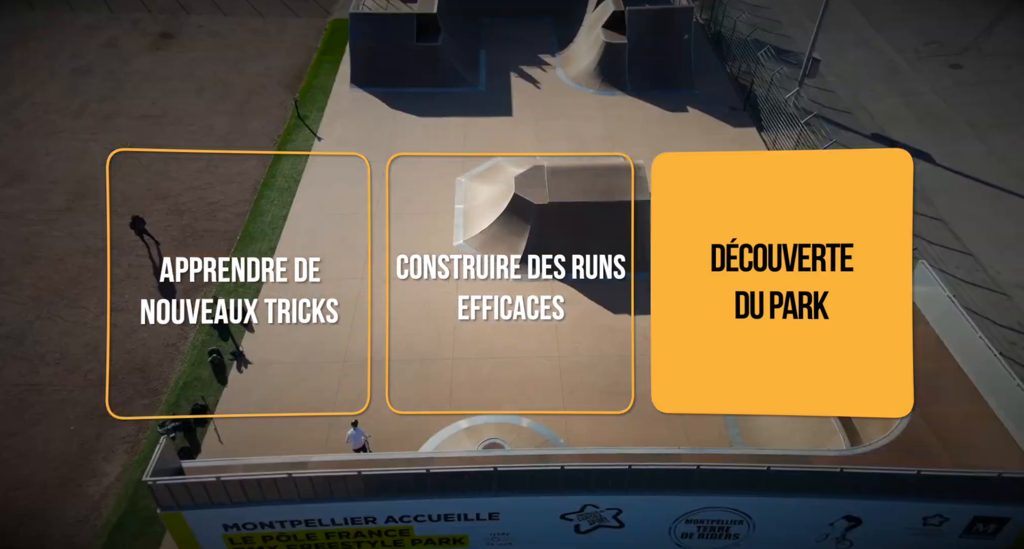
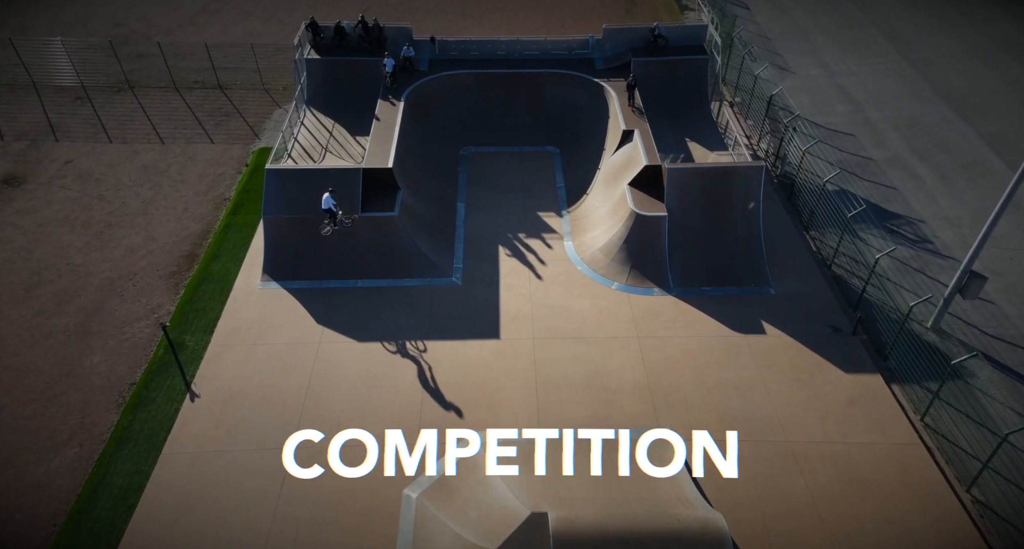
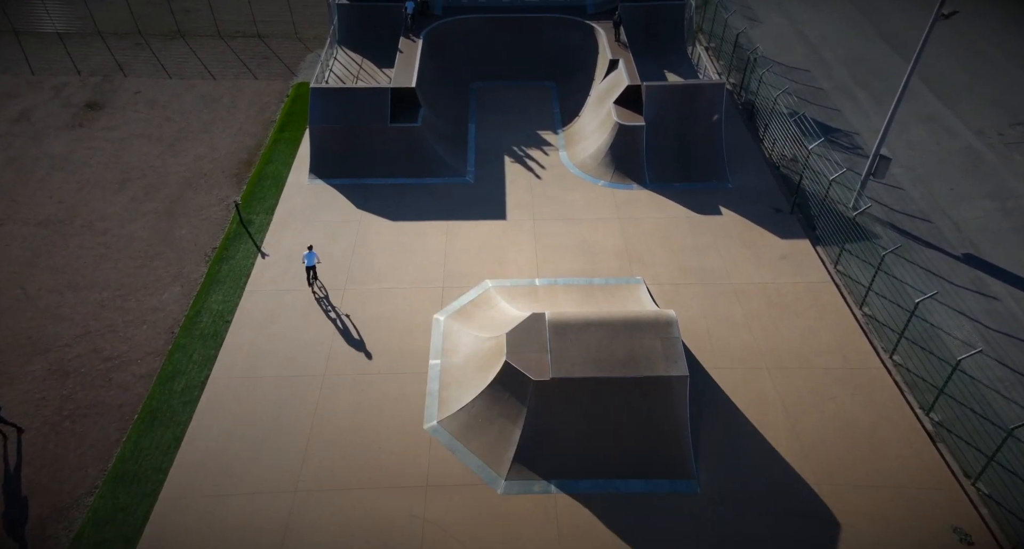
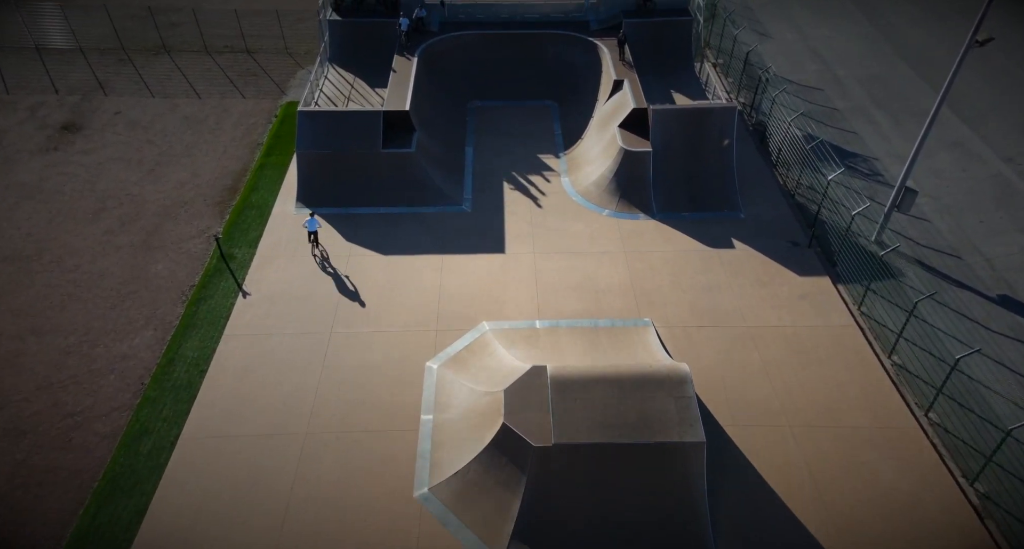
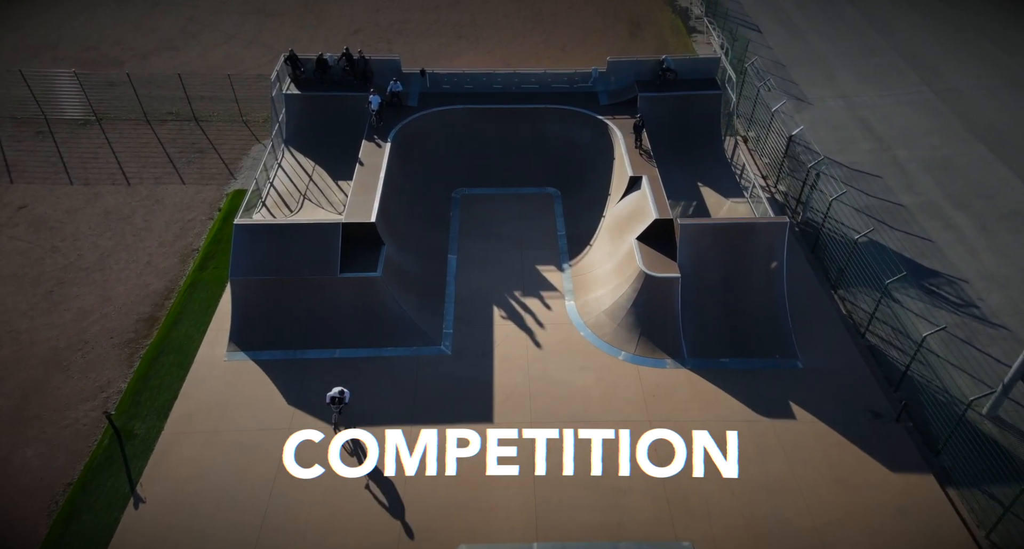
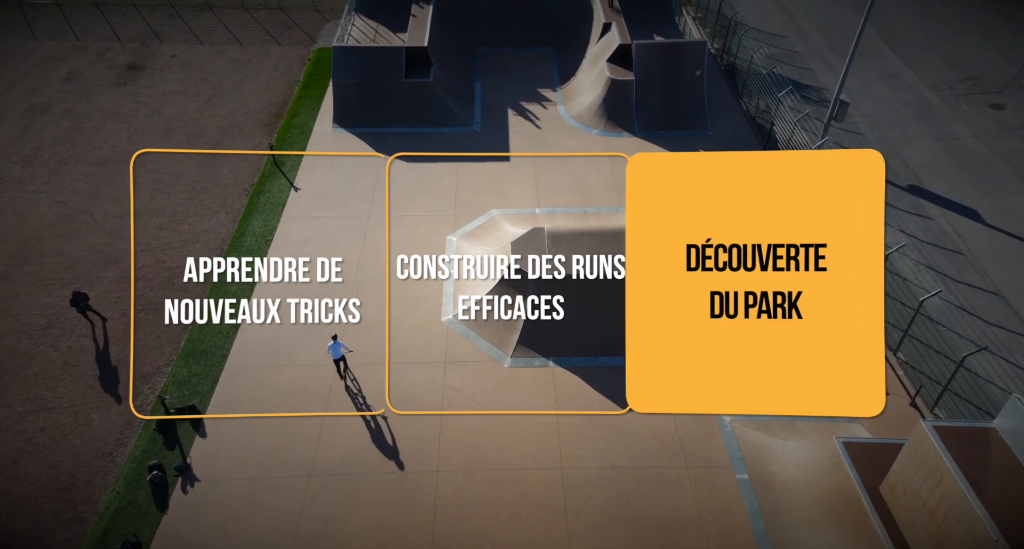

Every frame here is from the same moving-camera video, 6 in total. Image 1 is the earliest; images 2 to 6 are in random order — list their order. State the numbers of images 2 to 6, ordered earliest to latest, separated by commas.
6, 3, 4, 2, 5
